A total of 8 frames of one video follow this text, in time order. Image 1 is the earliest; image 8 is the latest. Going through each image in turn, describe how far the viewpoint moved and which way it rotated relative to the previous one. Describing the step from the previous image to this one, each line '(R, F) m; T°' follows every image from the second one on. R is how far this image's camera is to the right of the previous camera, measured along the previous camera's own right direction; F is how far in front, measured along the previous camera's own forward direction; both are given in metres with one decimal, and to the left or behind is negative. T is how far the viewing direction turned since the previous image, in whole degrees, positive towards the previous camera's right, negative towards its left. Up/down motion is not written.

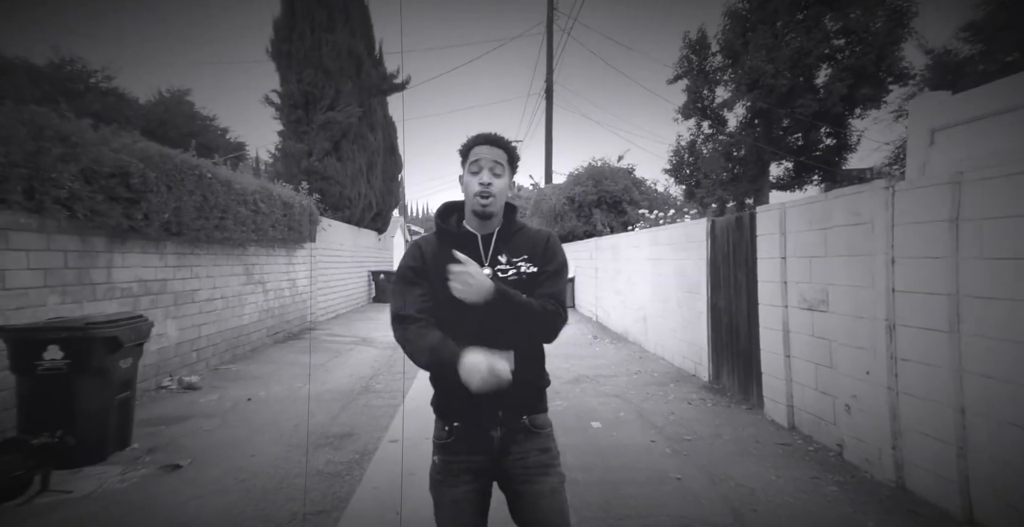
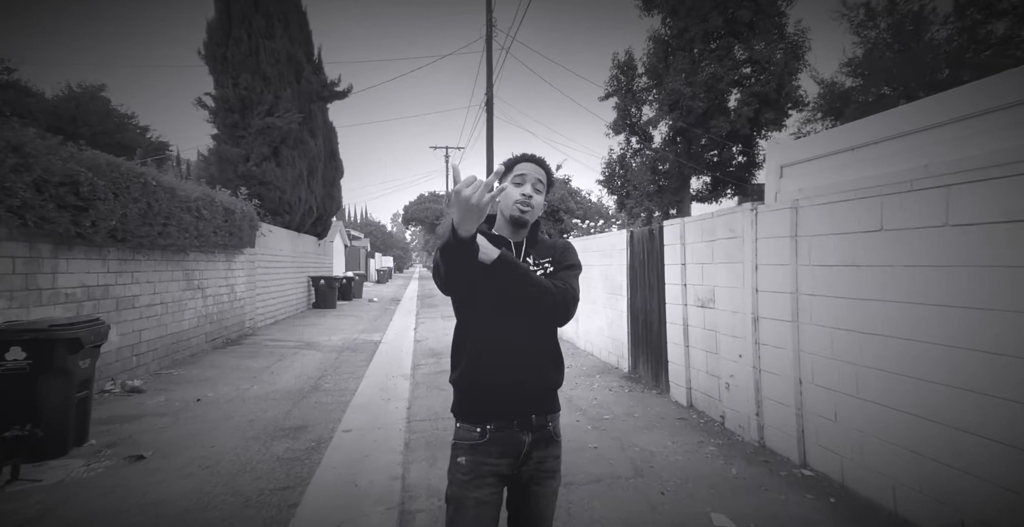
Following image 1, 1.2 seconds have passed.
(0.0, -0.5) m; +7°
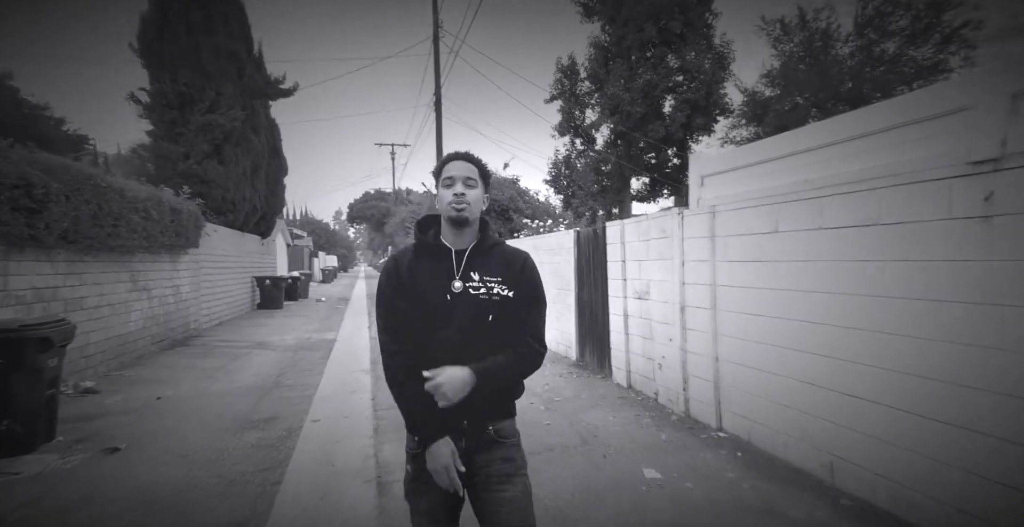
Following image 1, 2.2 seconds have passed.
(-0.1, -0.4) m; +7°
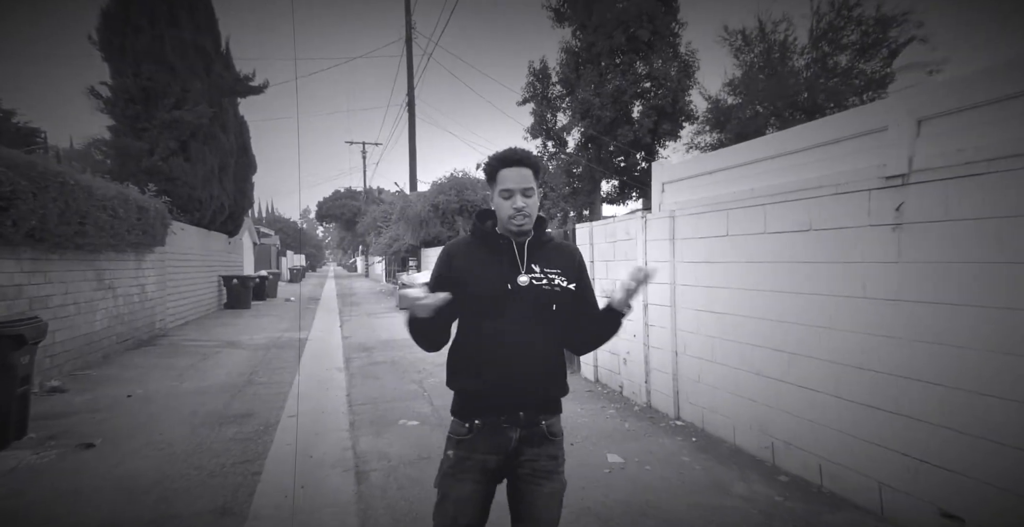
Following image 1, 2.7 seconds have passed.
(0.0, -0.2) m; +4°
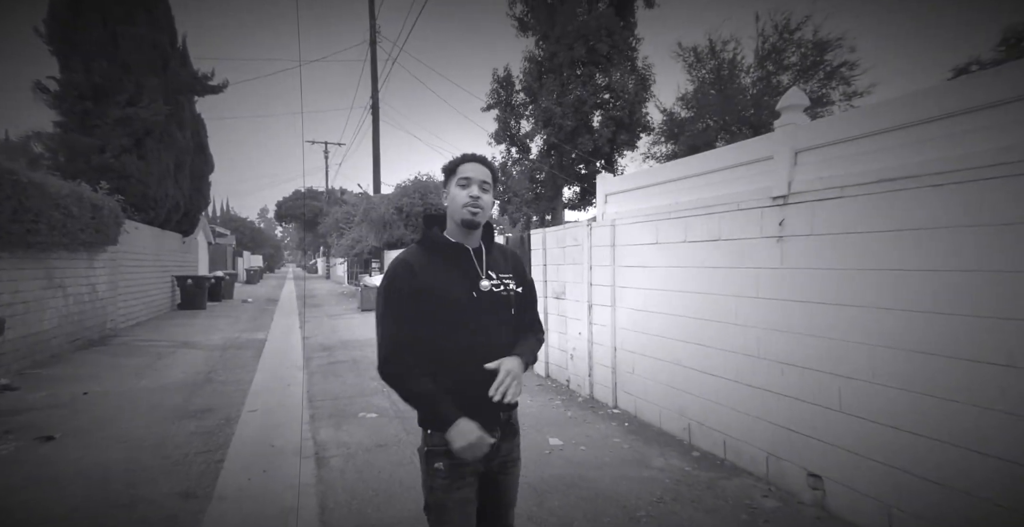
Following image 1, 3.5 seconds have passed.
(+0.1, -0.4) m; +4°
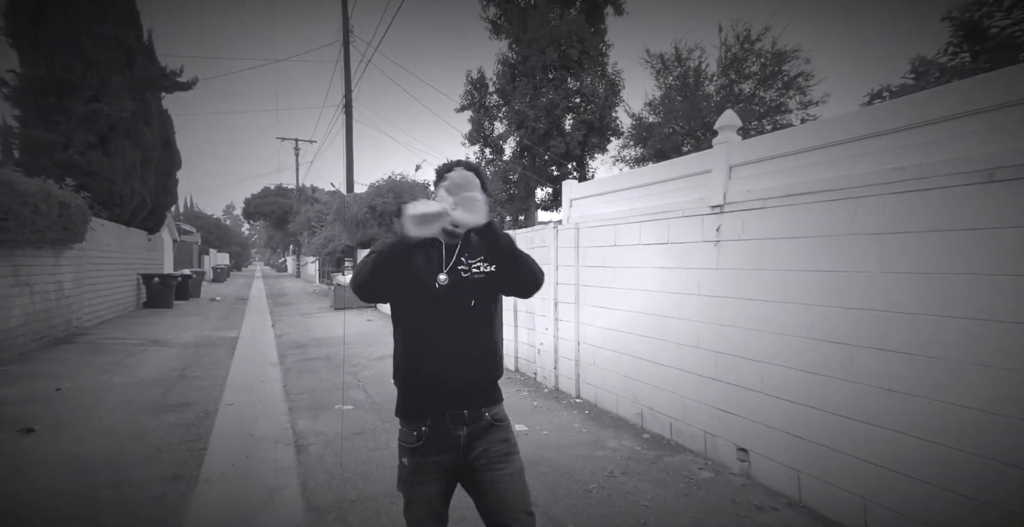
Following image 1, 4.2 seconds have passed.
(0.0, -0.3) m; +3°
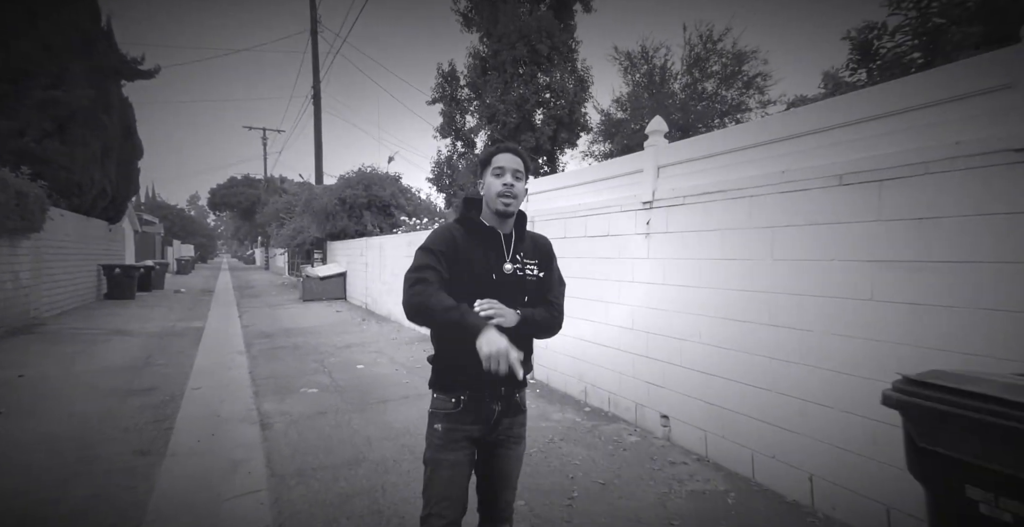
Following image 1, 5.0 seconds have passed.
(+0.2, -0.3) m; +3°
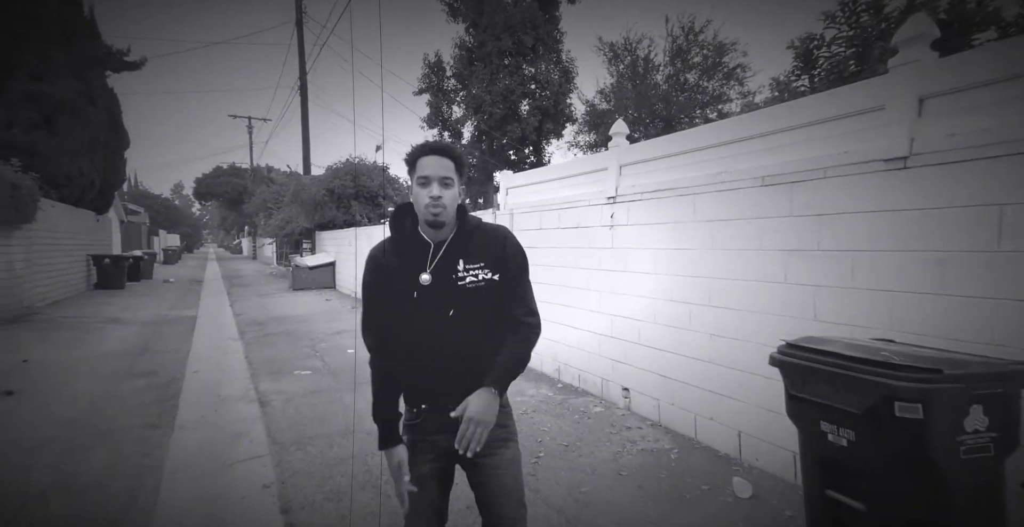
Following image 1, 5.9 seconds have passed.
(+0.1, -0.4) m; +1°
